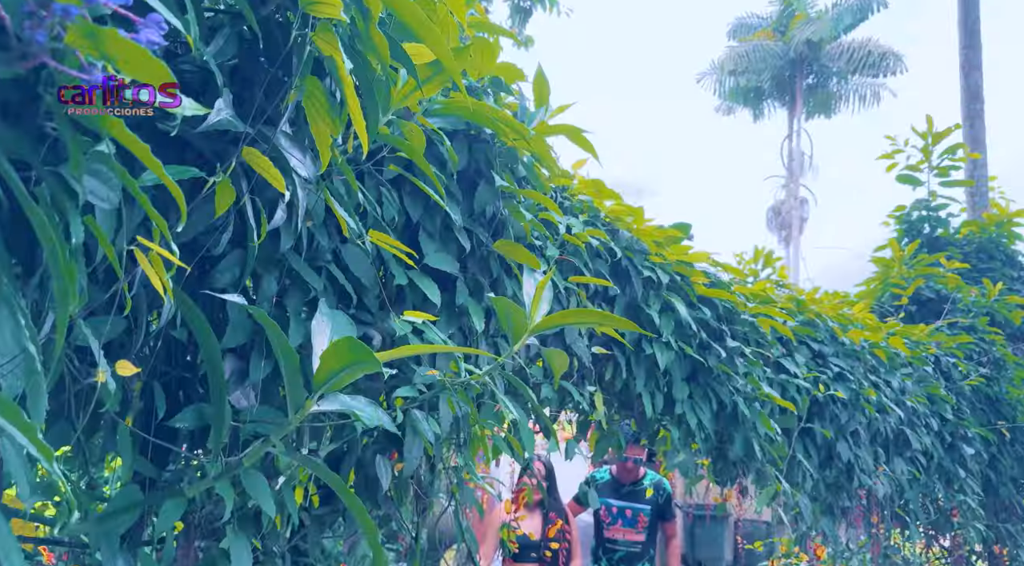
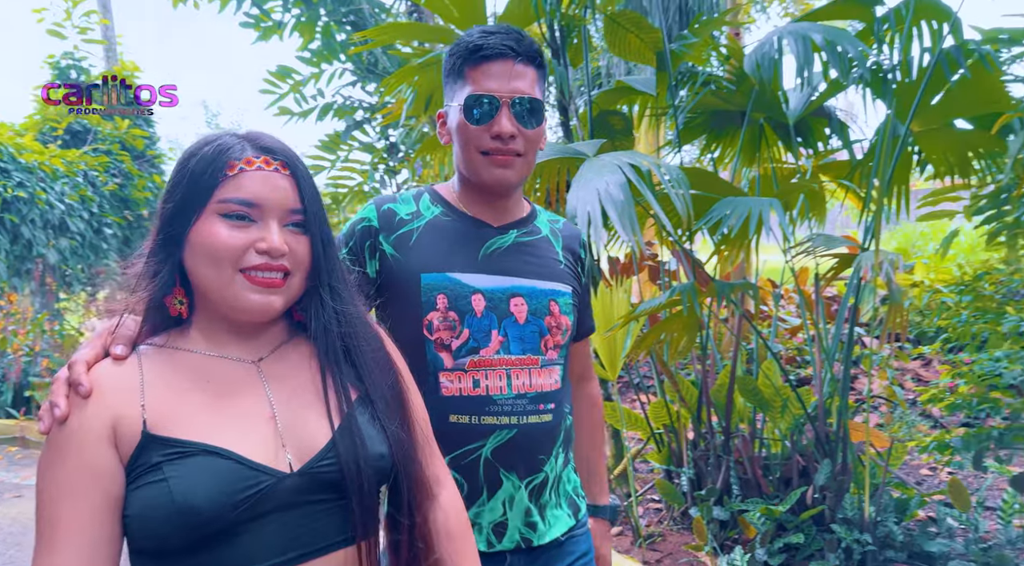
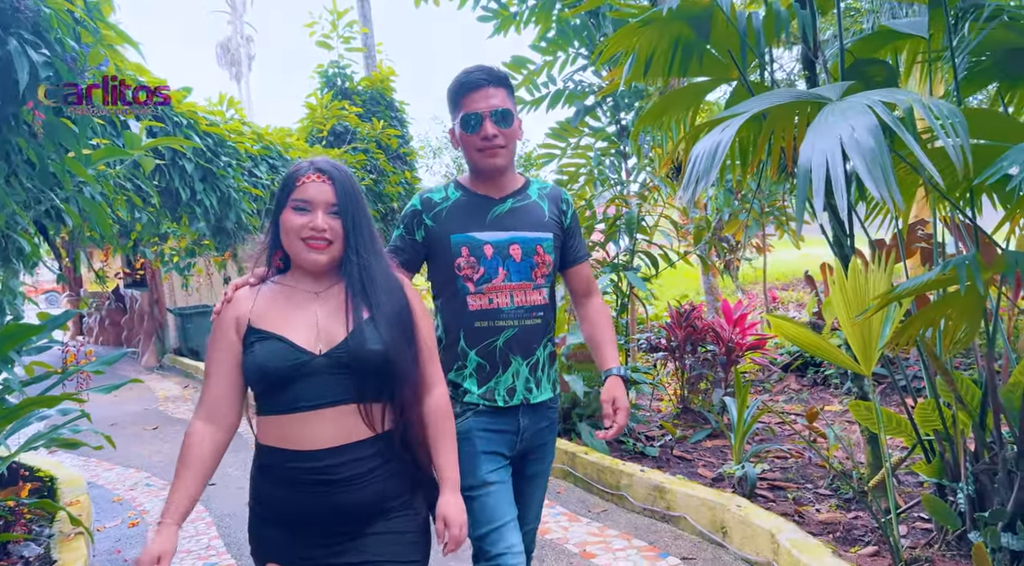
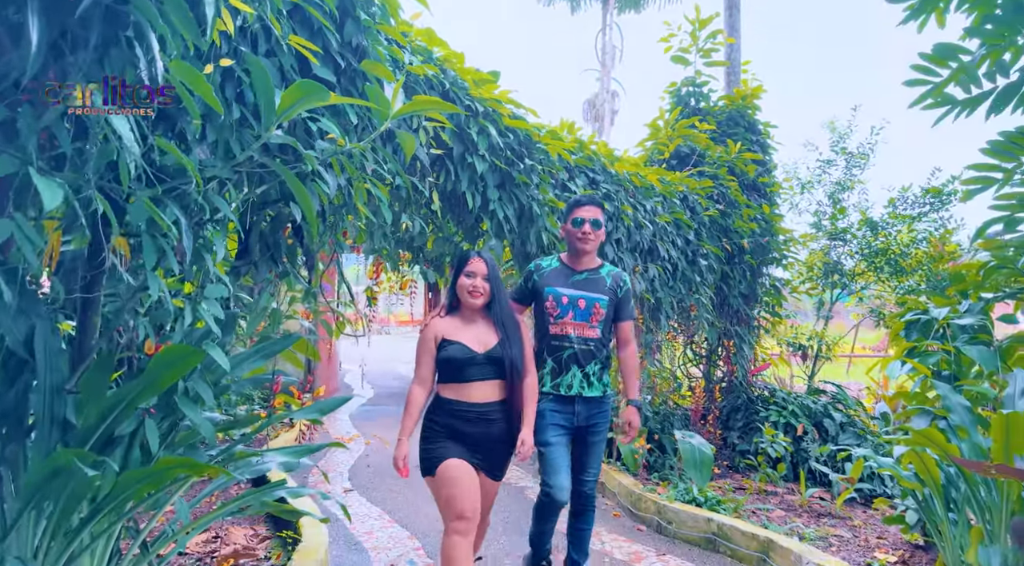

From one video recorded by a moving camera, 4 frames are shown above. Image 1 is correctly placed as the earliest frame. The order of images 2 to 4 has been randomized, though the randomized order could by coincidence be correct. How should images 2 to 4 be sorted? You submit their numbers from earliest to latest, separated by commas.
4, 3, 2
